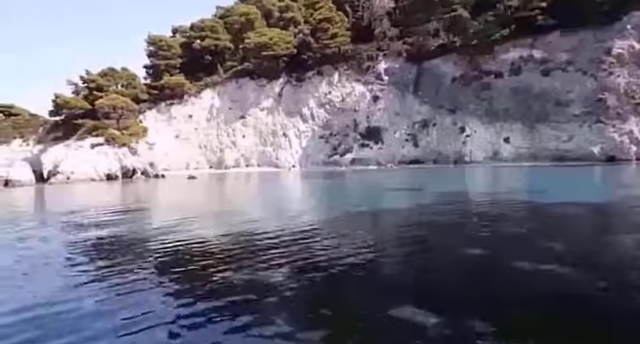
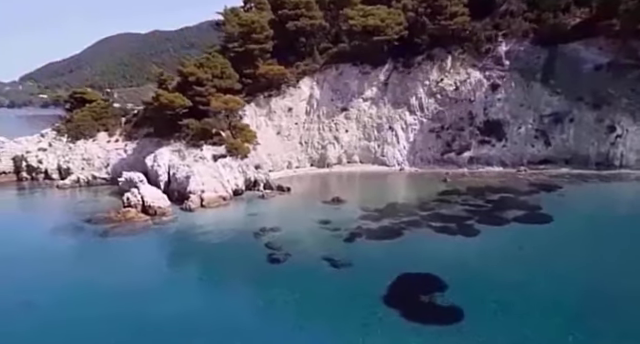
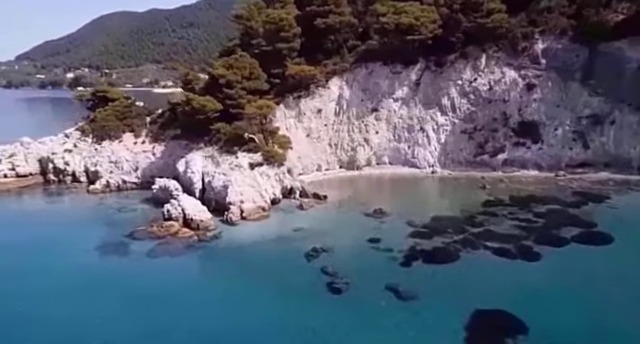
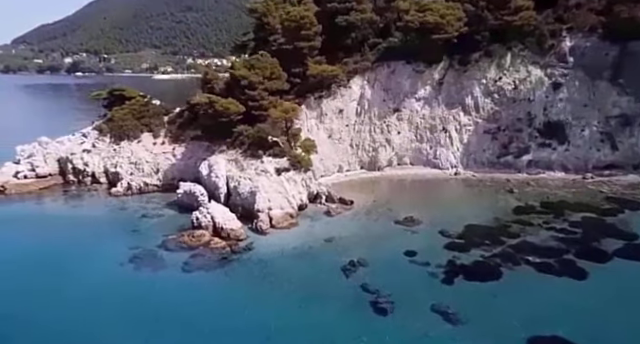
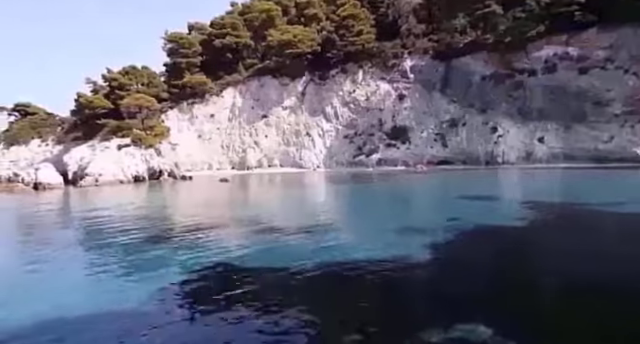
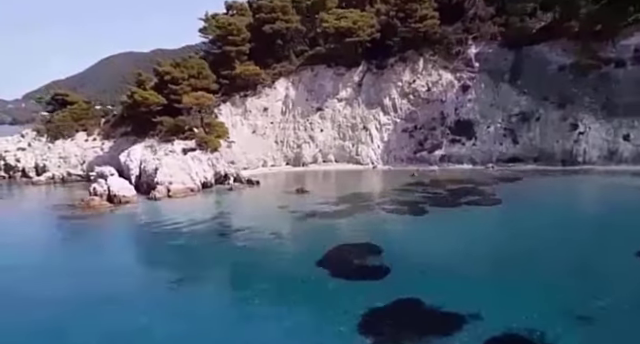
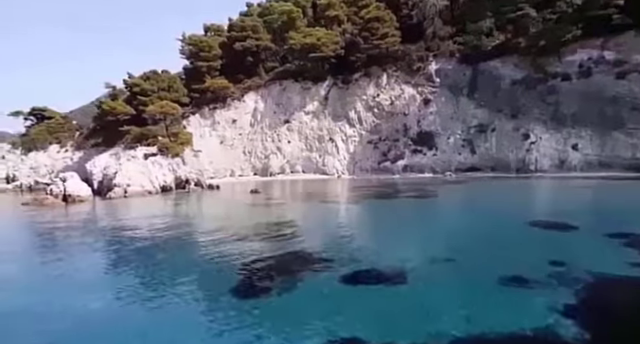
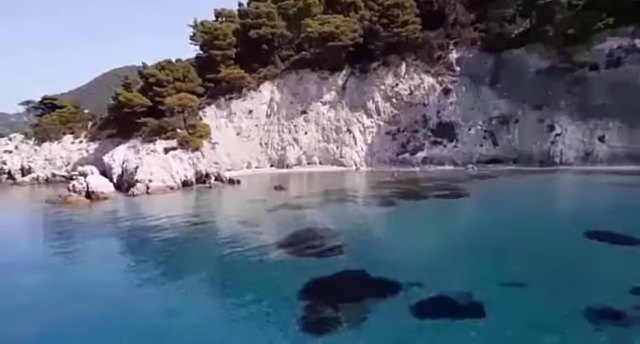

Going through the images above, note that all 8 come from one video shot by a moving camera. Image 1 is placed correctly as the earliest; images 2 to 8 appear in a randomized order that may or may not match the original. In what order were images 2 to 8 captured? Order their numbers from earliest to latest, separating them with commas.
5, 7, 8, 6, 2, 3, 4
